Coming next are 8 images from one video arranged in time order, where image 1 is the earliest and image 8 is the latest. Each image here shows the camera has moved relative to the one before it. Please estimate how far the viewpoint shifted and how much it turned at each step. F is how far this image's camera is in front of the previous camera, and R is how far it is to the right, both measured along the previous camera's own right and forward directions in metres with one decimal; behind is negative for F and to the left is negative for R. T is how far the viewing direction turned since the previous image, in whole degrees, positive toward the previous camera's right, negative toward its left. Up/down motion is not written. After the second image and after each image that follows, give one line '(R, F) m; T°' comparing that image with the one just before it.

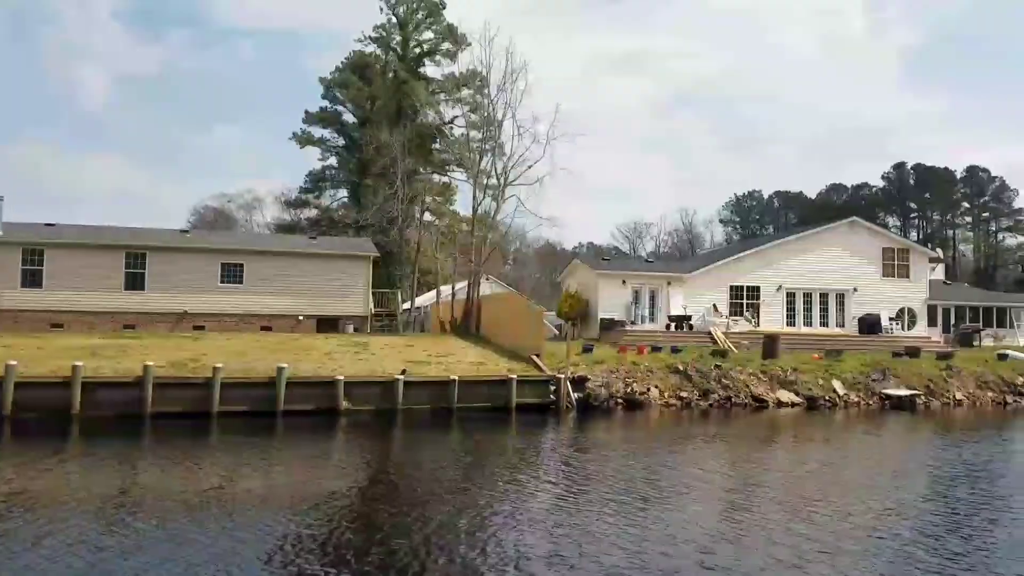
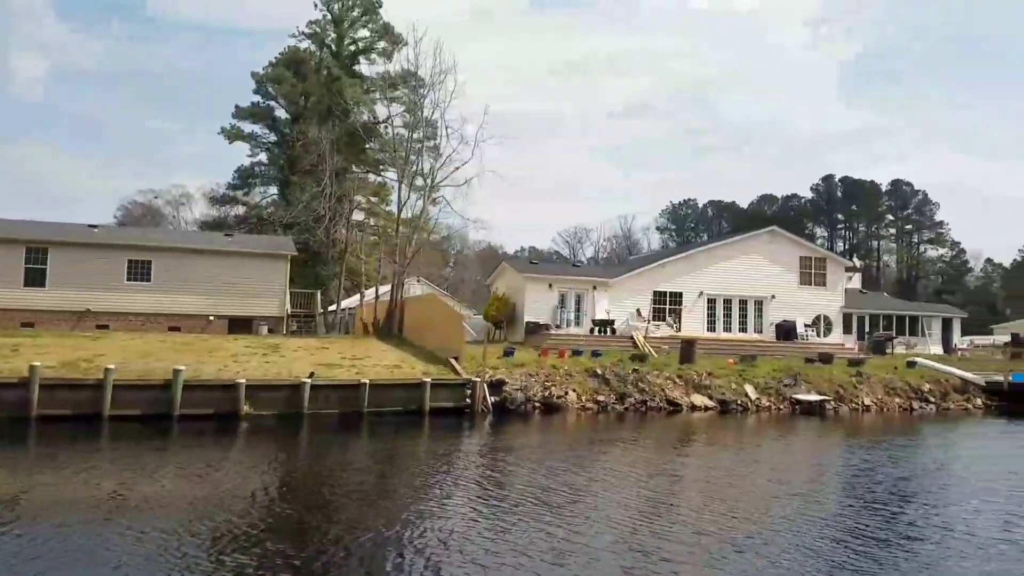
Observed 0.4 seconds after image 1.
(+0.8, +0.3) m; +4°
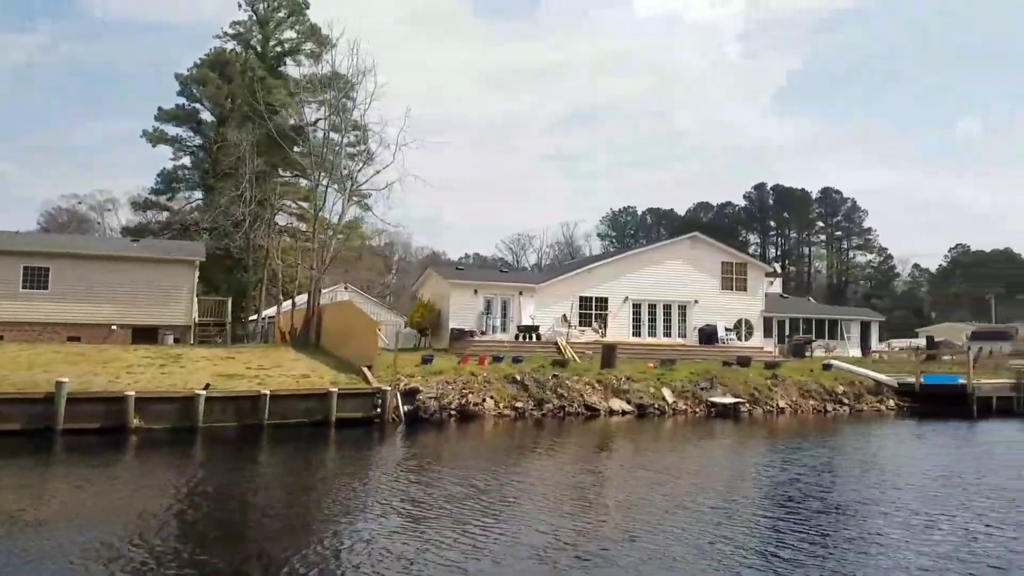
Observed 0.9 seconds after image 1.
(+1.0, +0.4) m; +4°
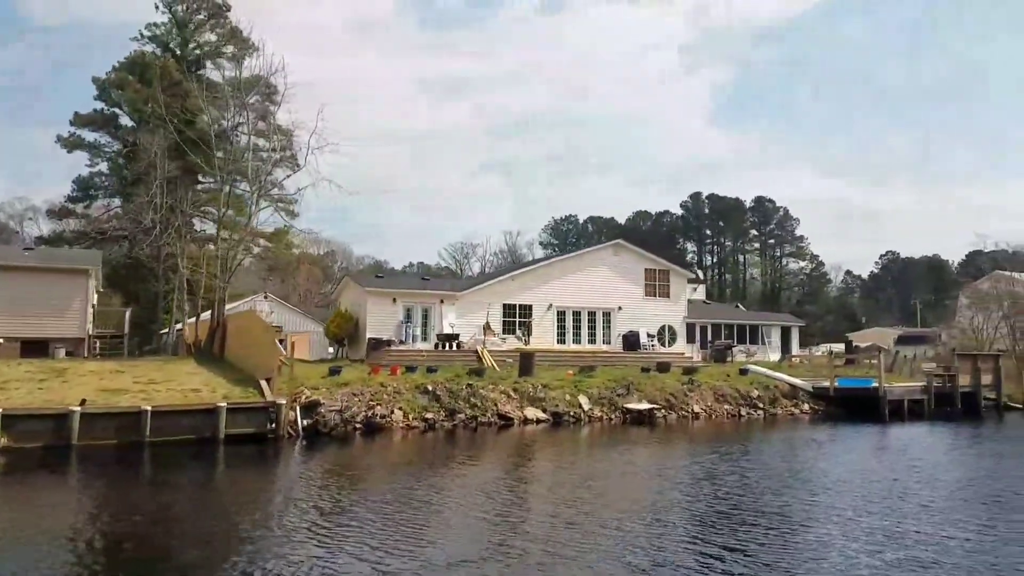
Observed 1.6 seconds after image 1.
(+1.2, +0.5) m; +4°
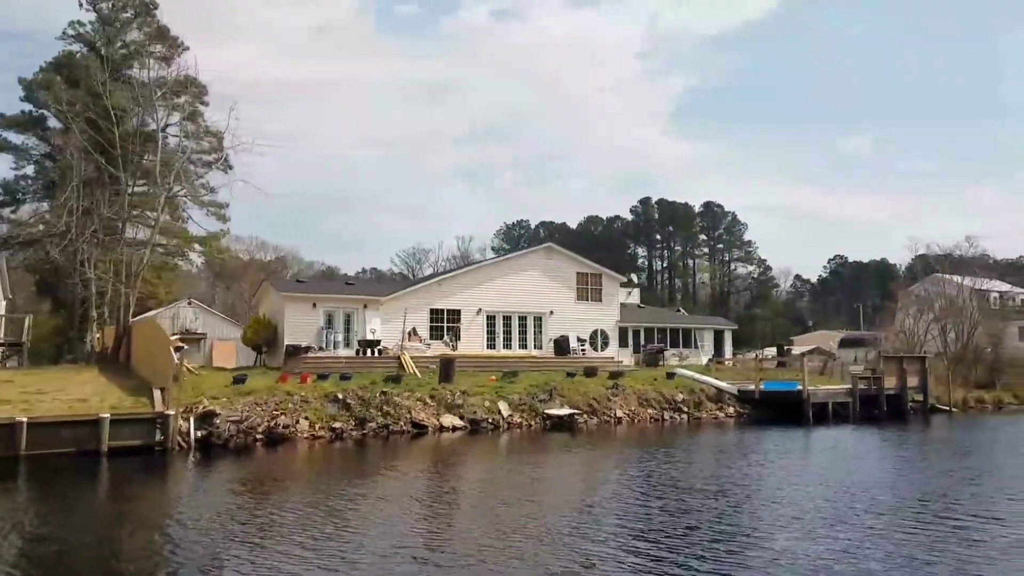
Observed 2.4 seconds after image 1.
(+1.4, +0.6) m; +3°
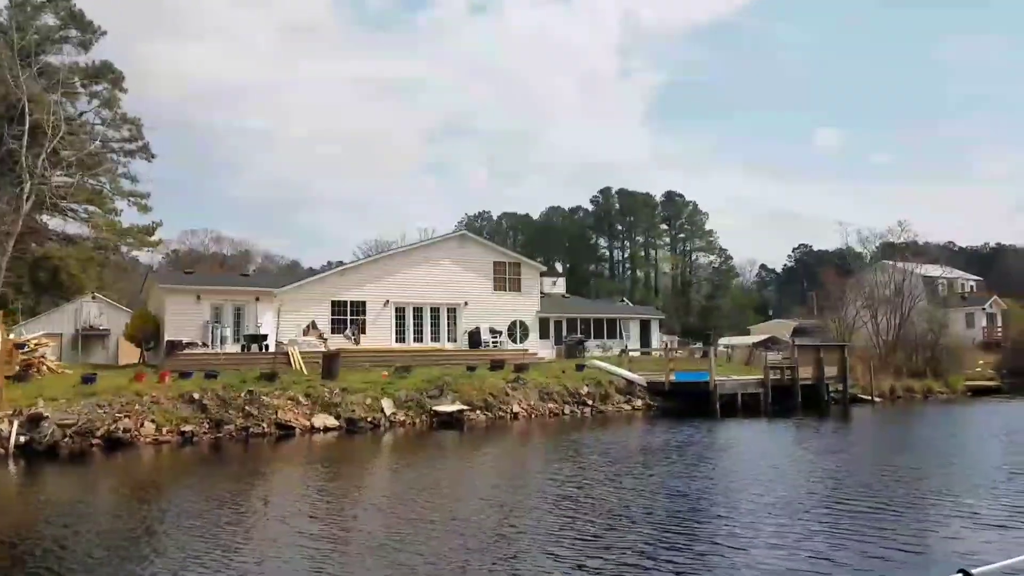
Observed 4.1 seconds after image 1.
(+3.0, +1.6) m; +2°
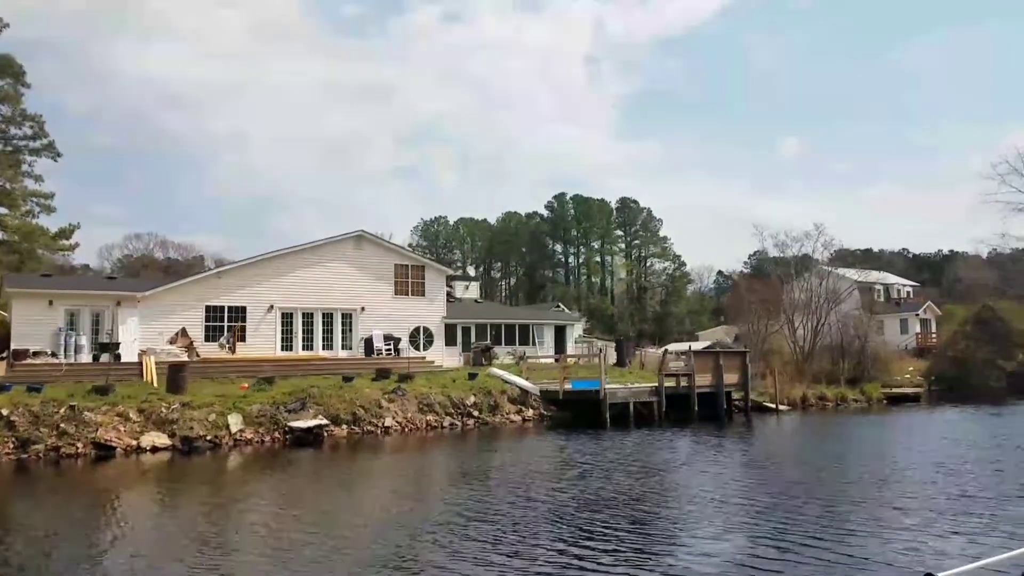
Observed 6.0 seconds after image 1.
(+3.2, +1.8) m; +2°
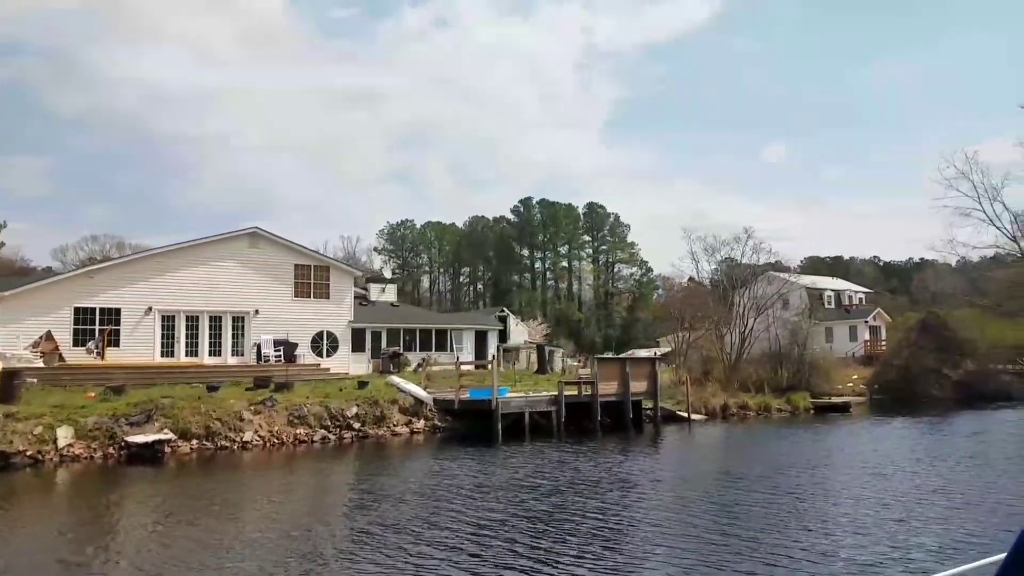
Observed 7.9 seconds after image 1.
(+3.1, +1.8) m; +2°
